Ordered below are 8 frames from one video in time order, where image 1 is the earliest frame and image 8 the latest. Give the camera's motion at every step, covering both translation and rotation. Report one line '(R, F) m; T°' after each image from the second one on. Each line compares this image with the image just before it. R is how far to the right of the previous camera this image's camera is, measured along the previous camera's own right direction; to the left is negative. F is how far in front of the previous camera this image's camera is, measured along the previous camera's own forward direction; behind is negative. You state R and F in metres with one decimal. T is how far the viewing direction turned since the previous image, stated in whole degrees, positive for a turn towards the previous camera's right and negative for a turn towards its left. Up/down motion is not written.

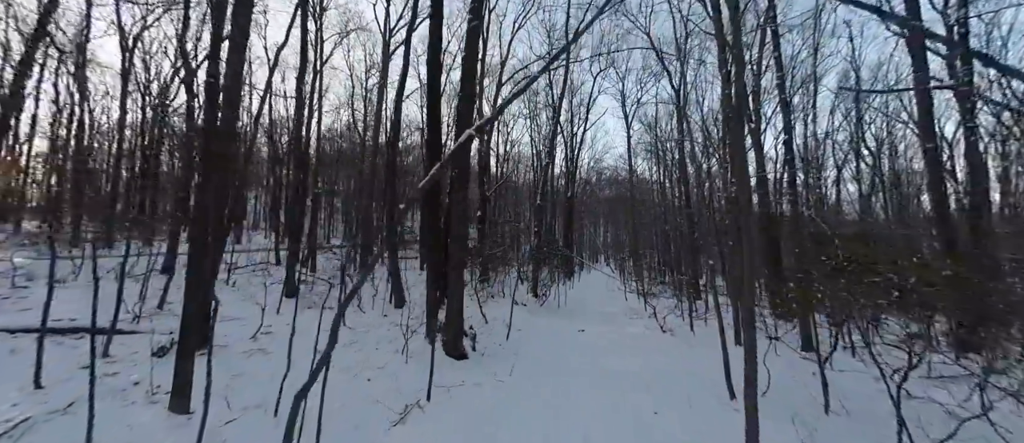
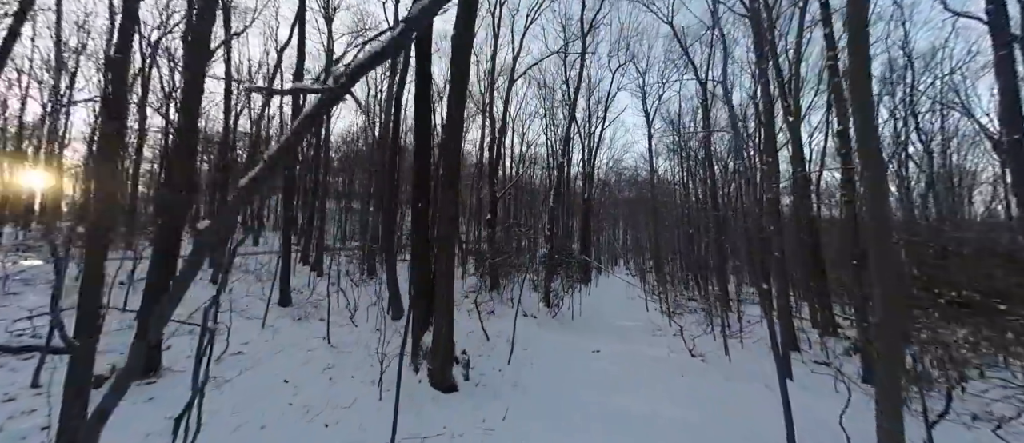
(+0.3, +0.9) m; -3°
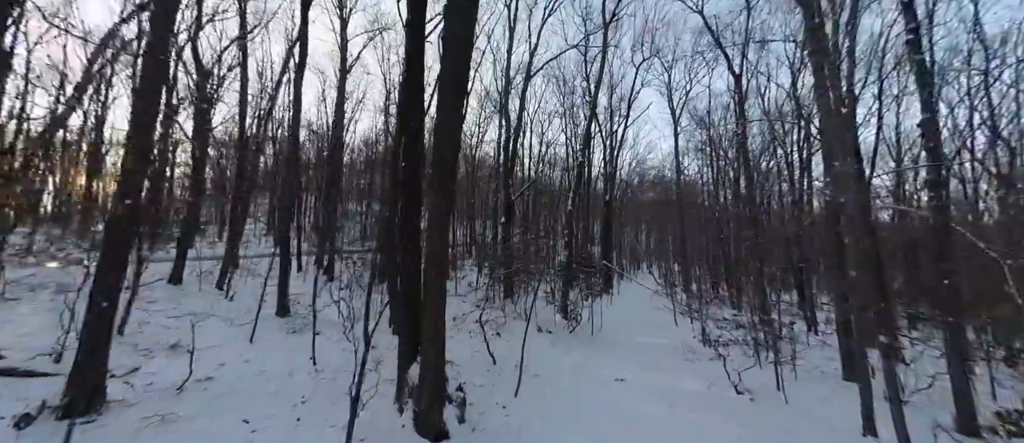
(+0.2, +0.9) m; -3°
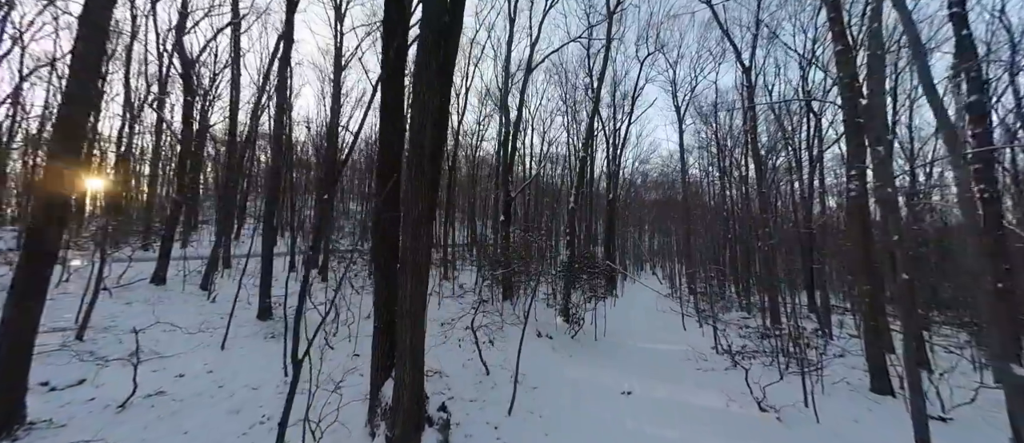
(+0.1, +0.6) m; 0°
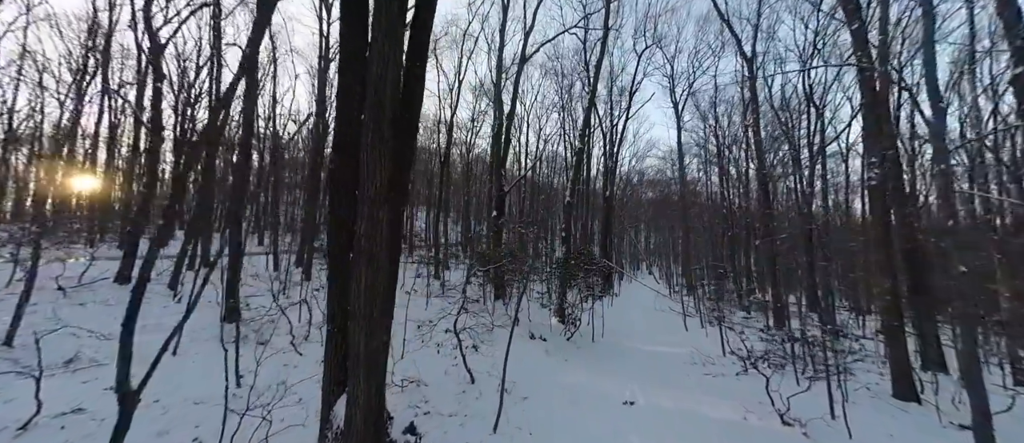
(+0.1, +0.6) m; +1°
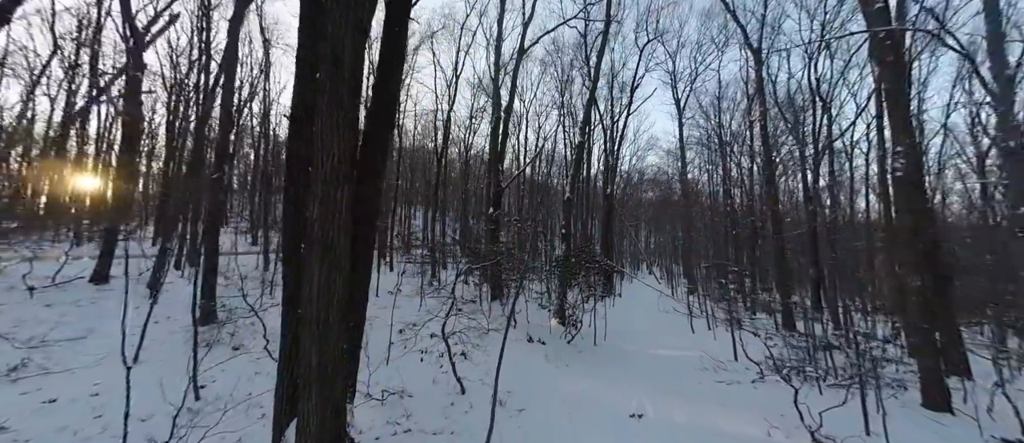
(+0.1, +0.5) m; 0°
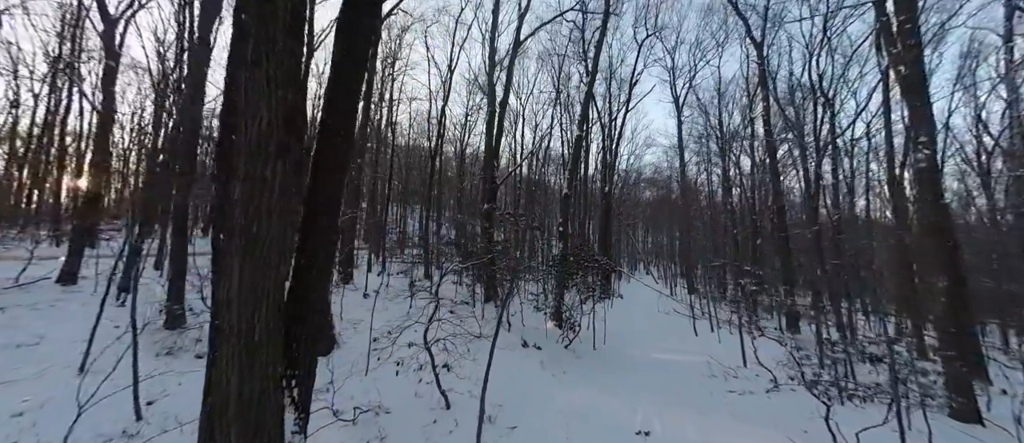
(+0.1, +0.5) m; 0°
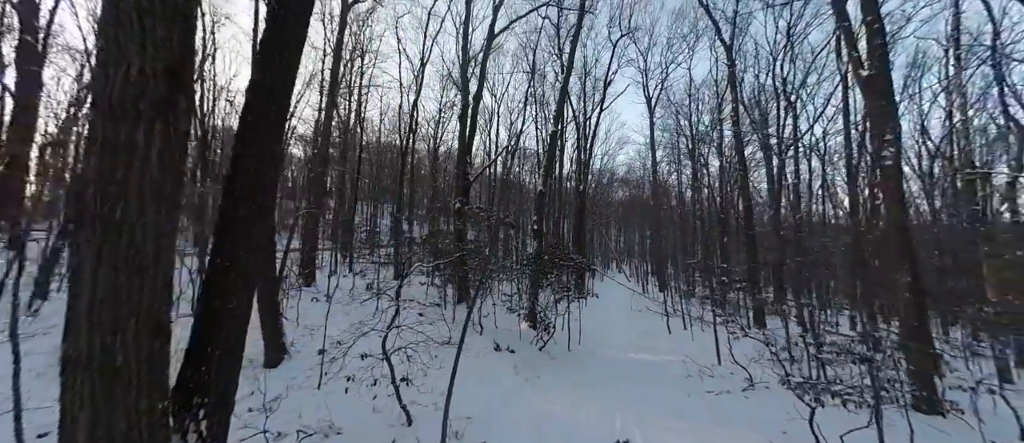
(+0.1, +0.3) m; +4°
